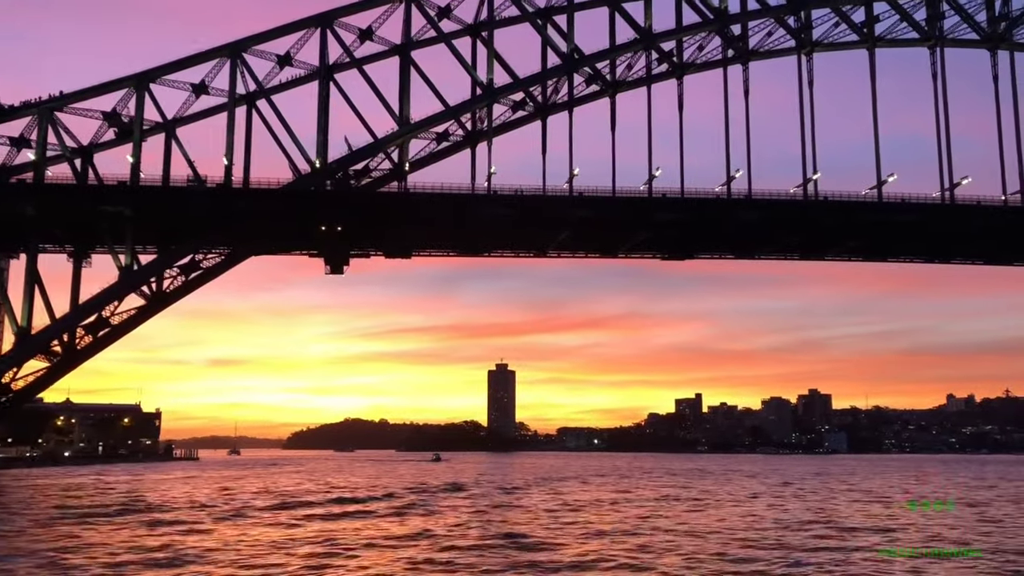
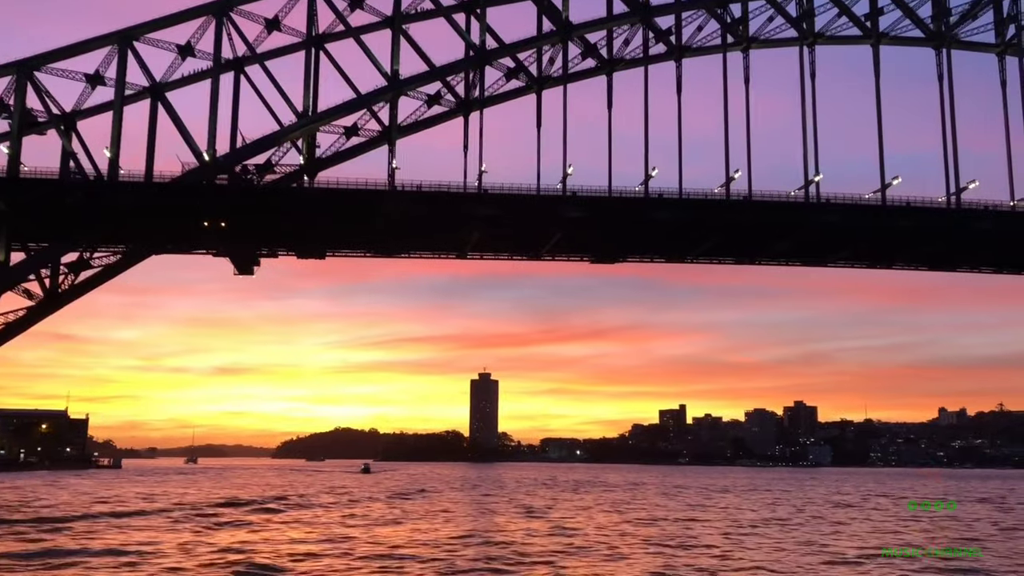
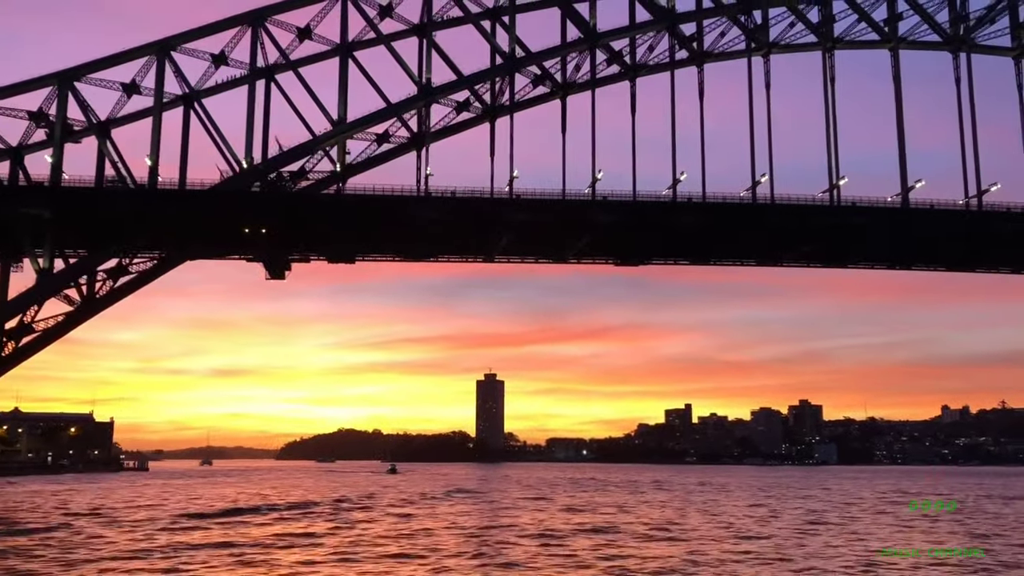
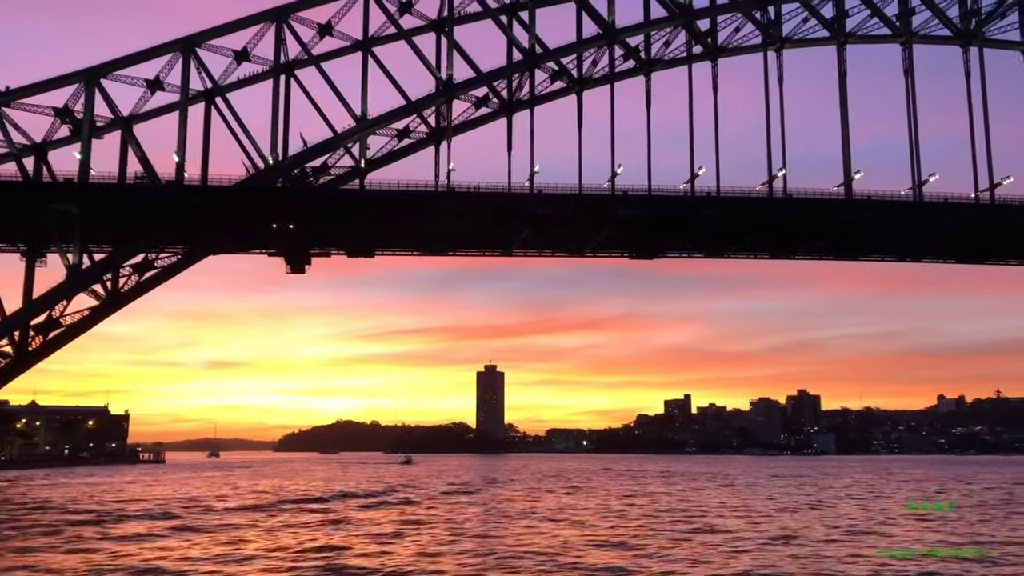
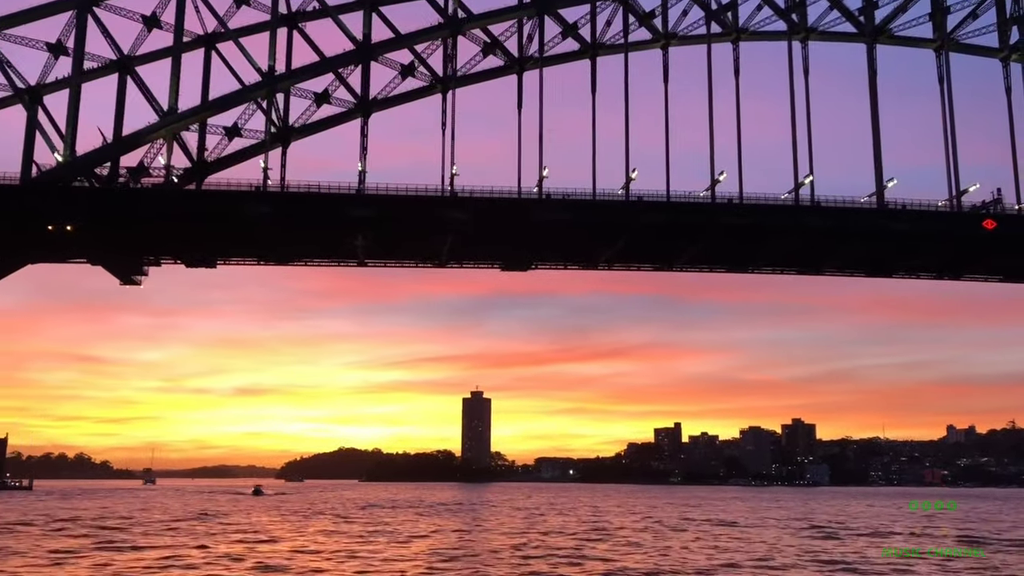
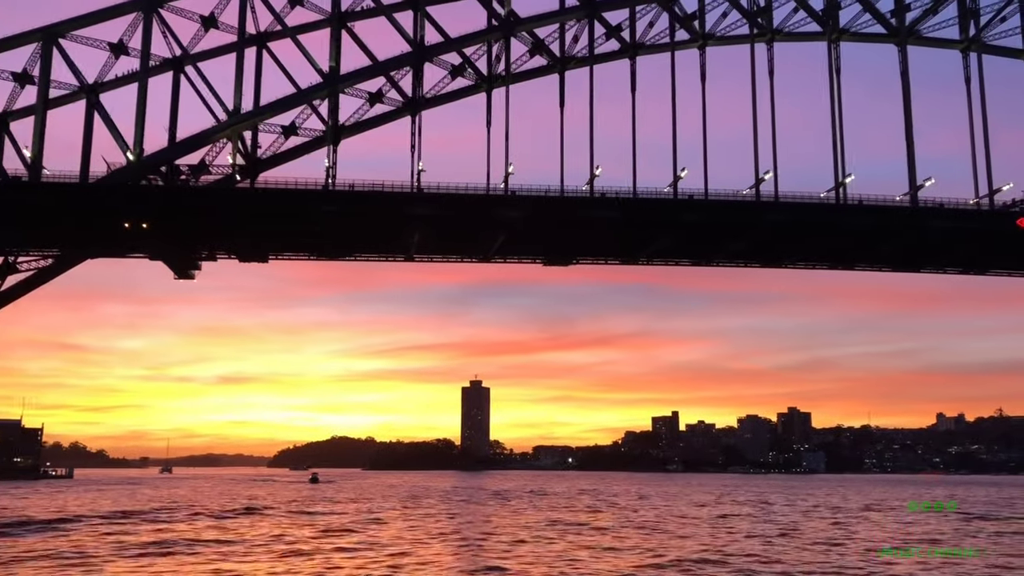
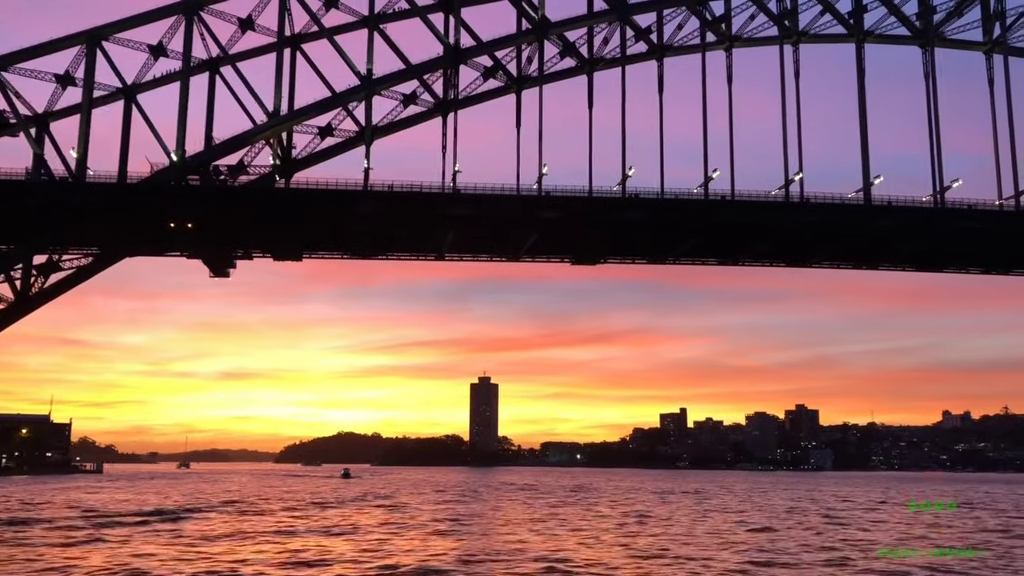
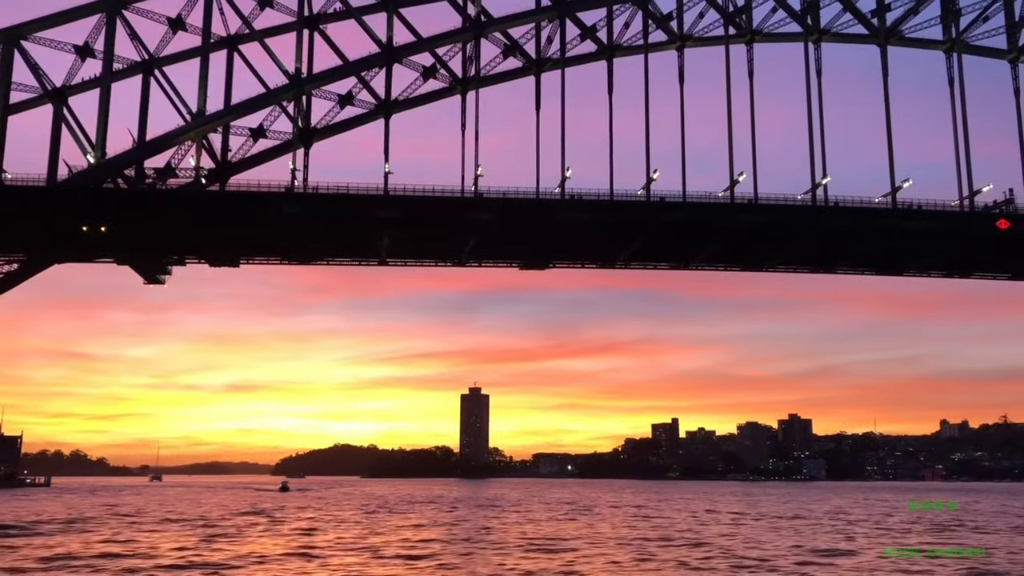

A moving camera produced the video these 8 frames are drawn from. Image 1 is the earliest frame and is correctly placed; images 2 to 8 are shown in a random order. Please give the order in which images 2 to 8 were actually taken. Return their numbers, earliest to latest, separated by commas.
4, 3, 2, 7, 6, 8, 5
